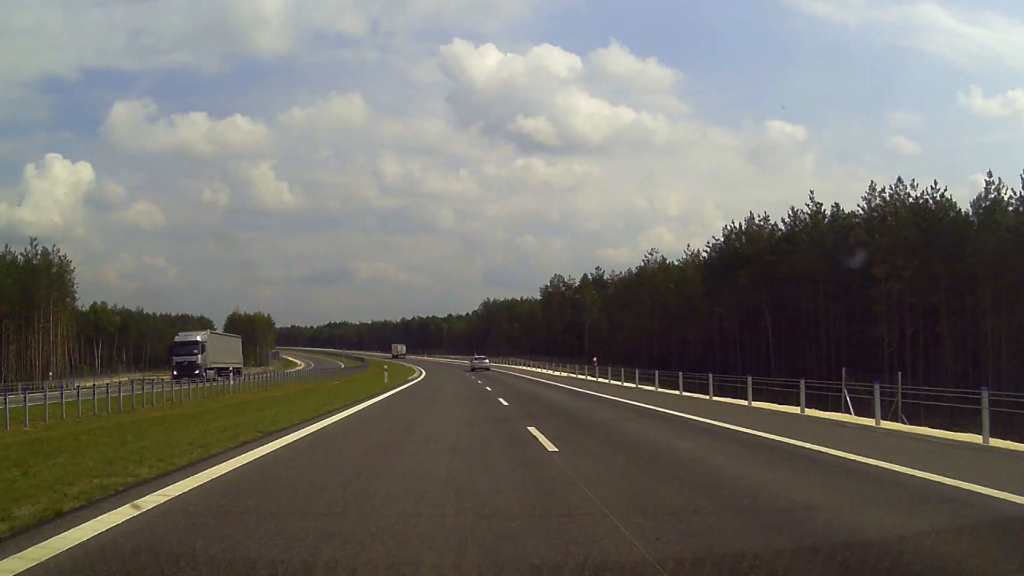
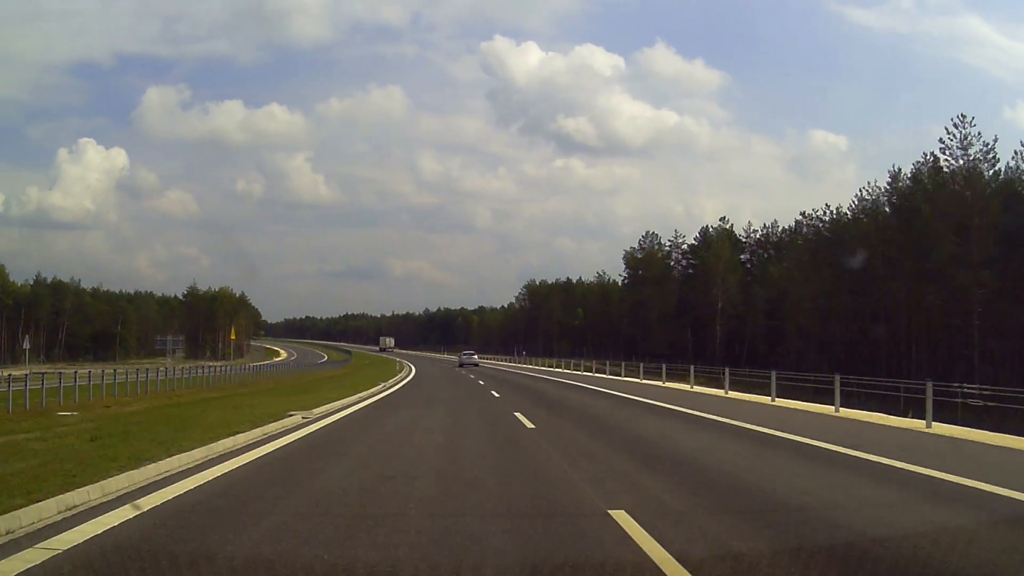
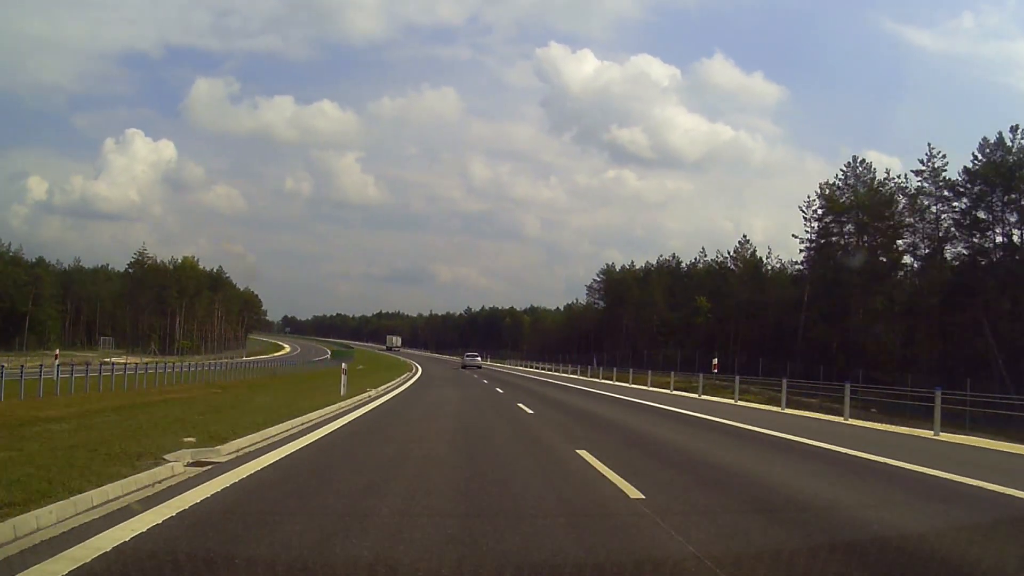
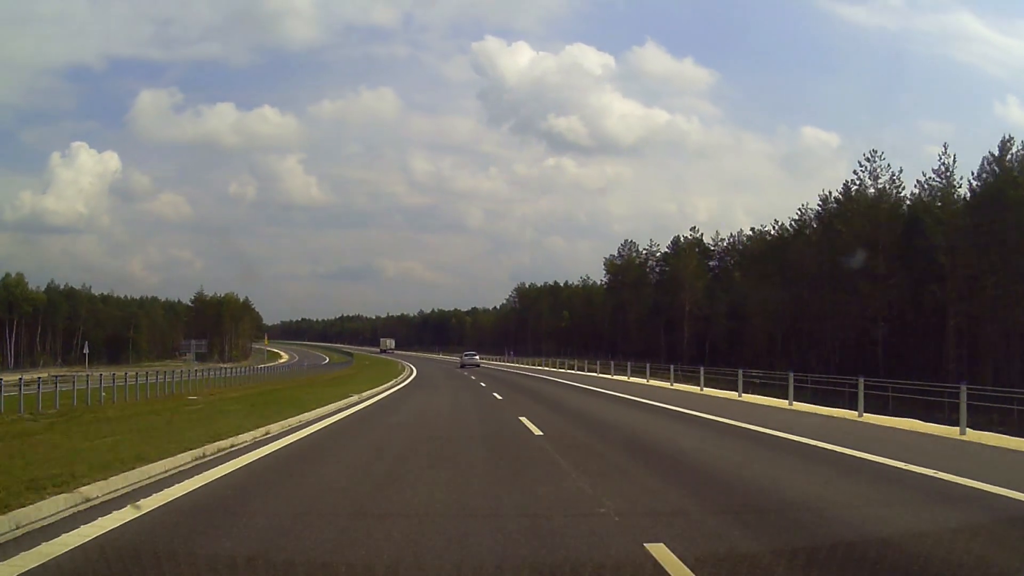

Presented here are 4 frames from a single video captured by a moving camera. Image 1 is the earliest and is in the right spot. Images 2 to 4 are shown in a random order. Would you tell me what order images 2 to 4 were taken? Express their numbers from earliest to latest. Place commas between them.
4, 2, 3
